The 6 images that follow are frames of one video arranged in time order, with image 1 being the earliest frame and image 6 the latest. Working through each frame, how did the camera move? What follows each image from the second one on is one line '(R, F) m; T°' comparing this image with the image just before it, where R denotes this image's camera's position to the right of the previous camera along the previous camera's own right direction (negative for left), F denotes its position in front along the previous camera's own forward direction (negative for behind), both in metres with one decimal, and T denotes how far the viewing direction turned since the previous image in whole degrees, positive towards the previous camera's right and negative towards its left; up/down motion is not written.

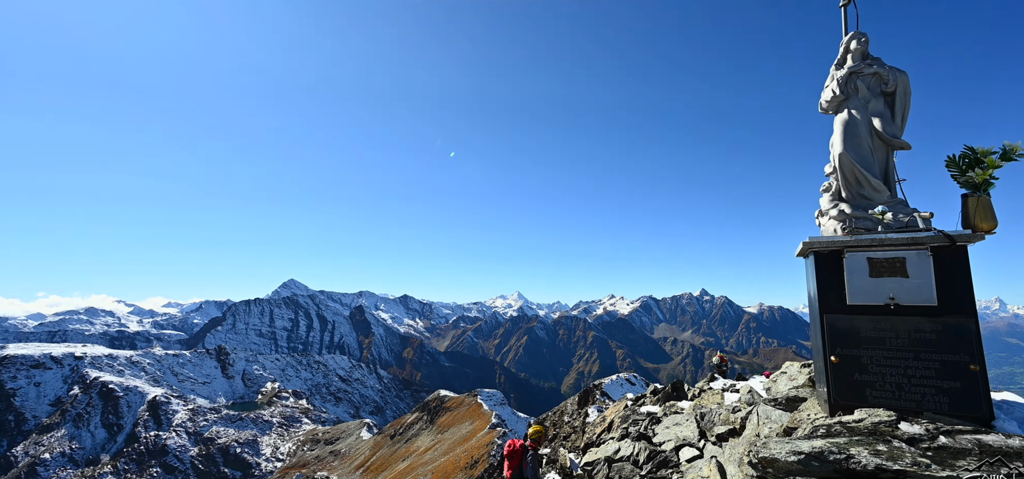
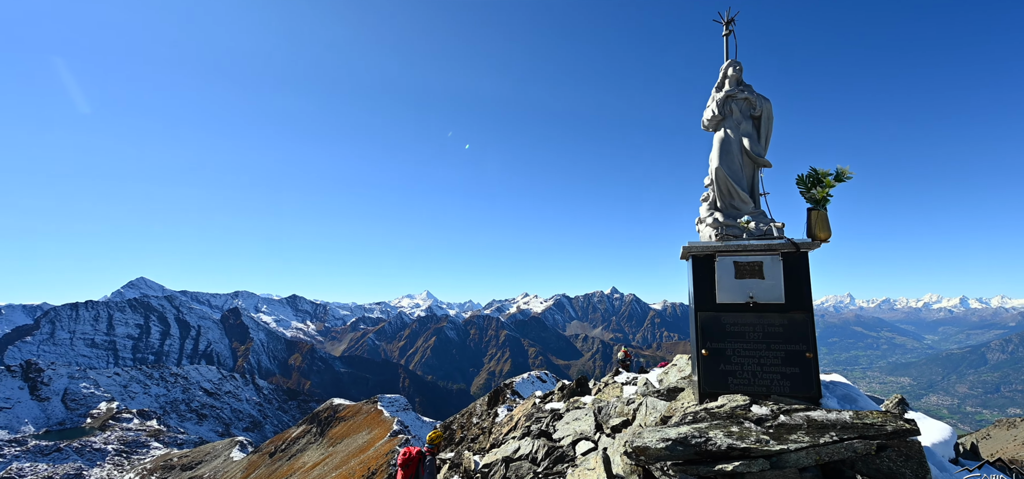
(+0.4, -0.3) m; +10°
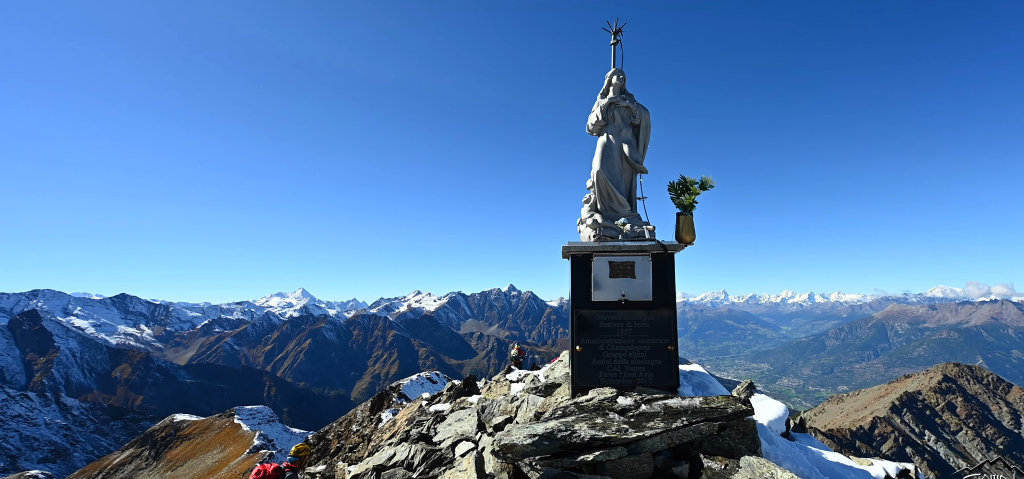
(+0.5, +0.2) m; +12°
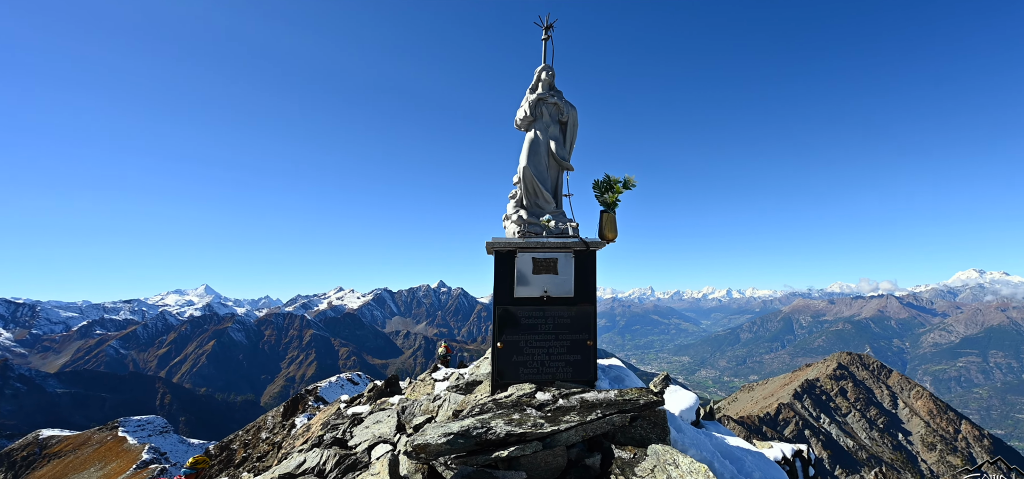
(+0.2, +0.1) m; +8°
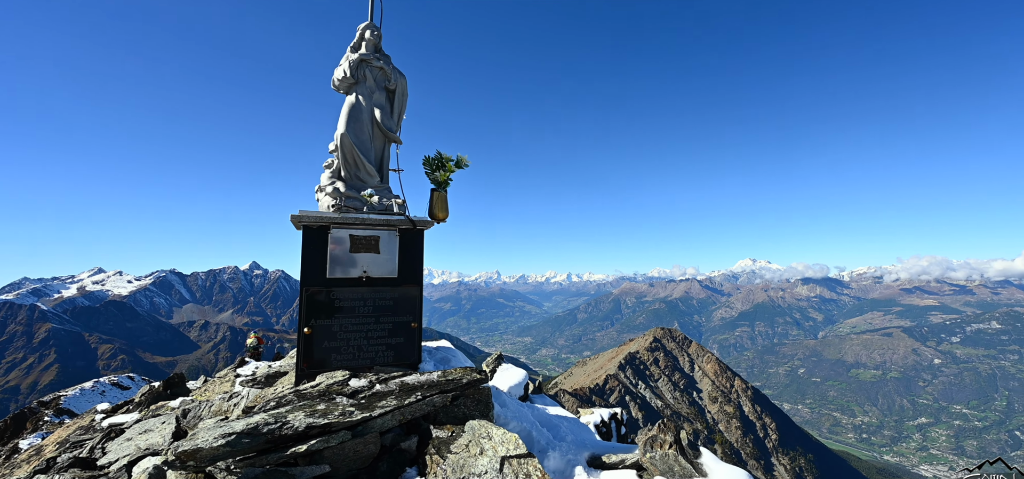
(+0.7, +0.5) m; +18°
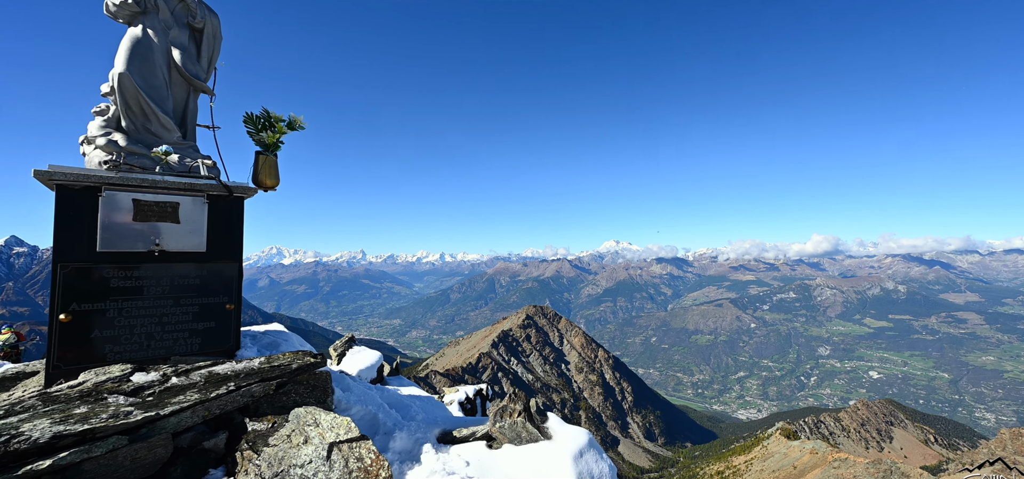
(+0.9, +0.6) m; +15°
